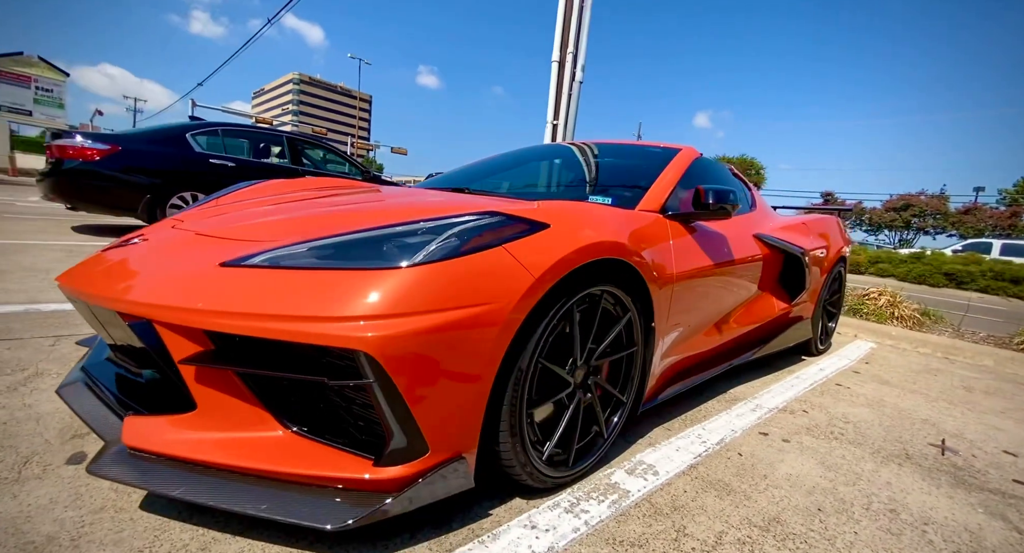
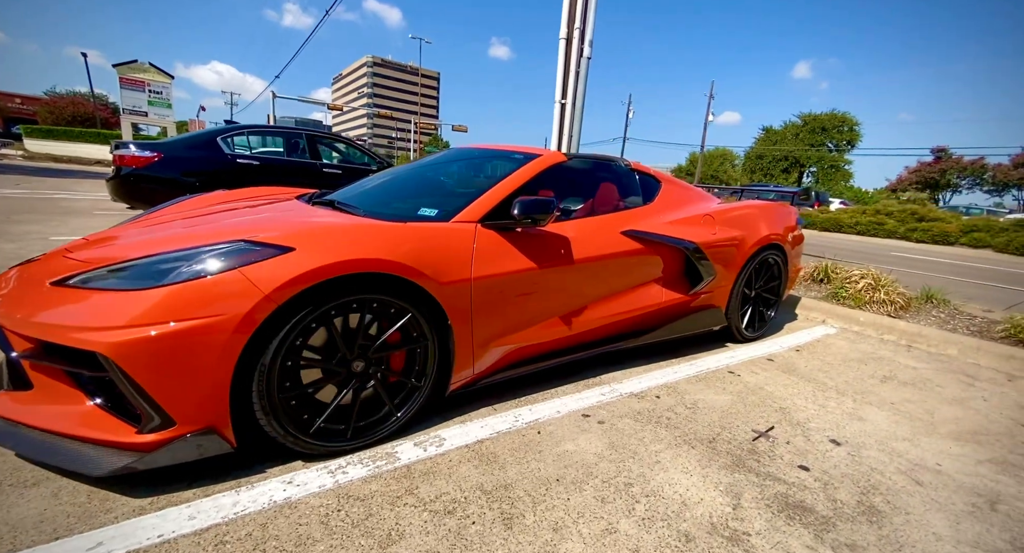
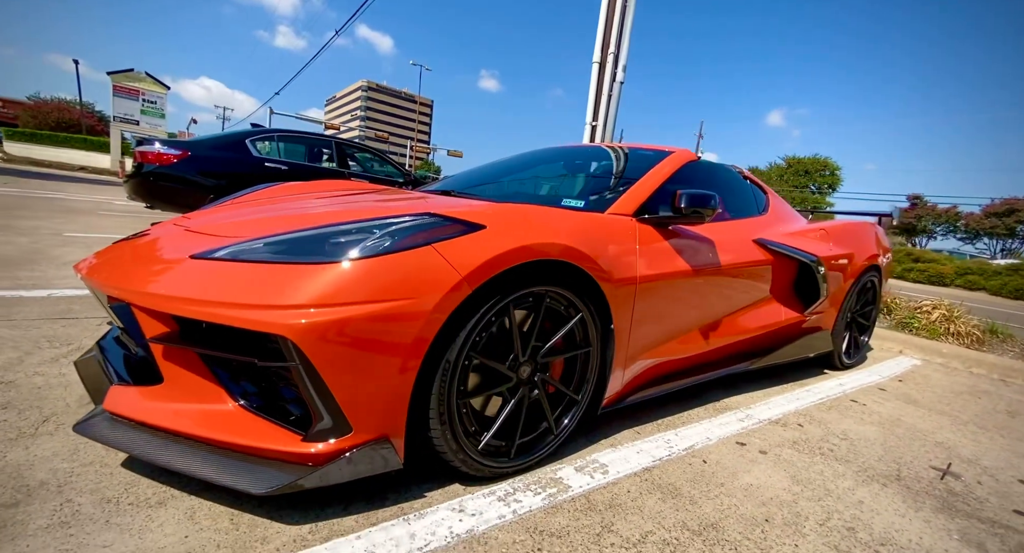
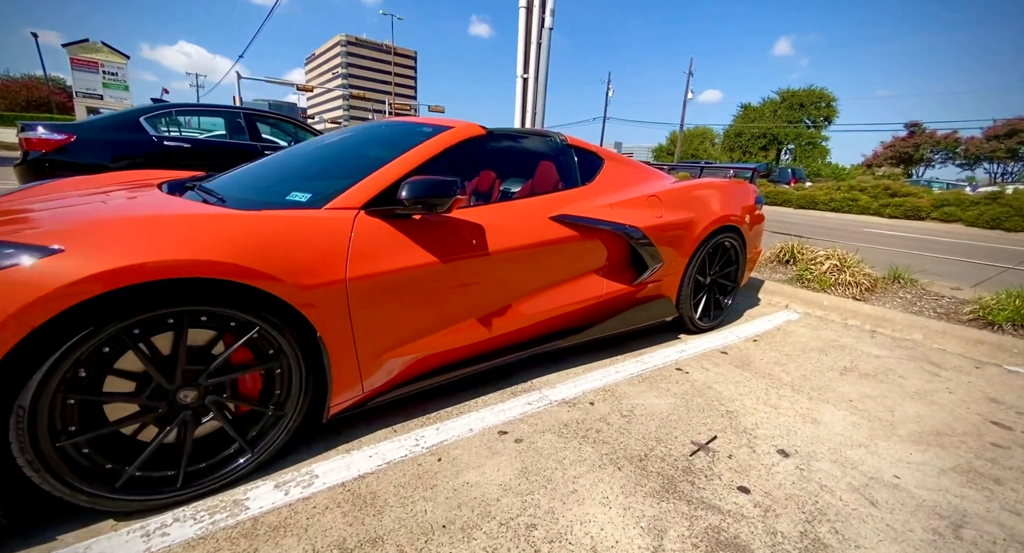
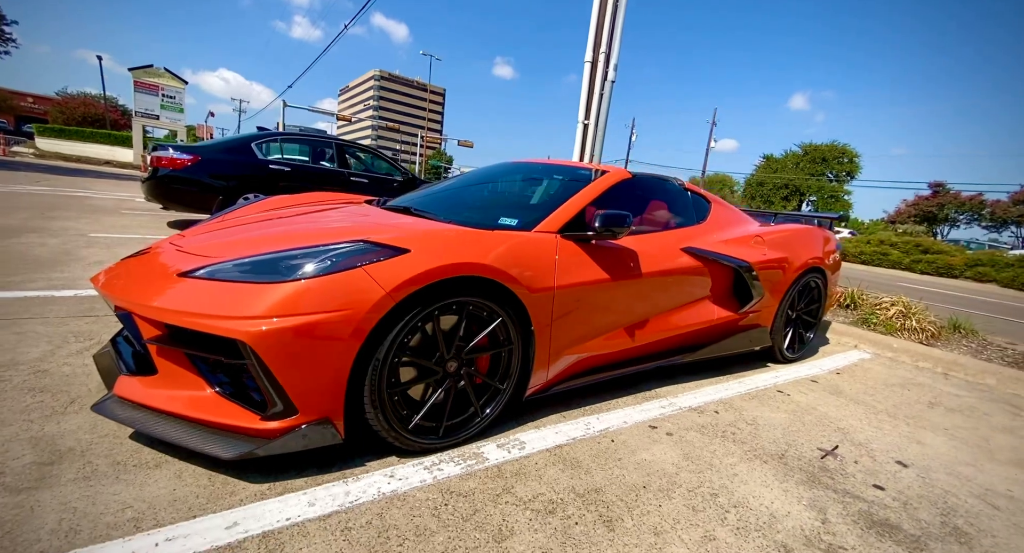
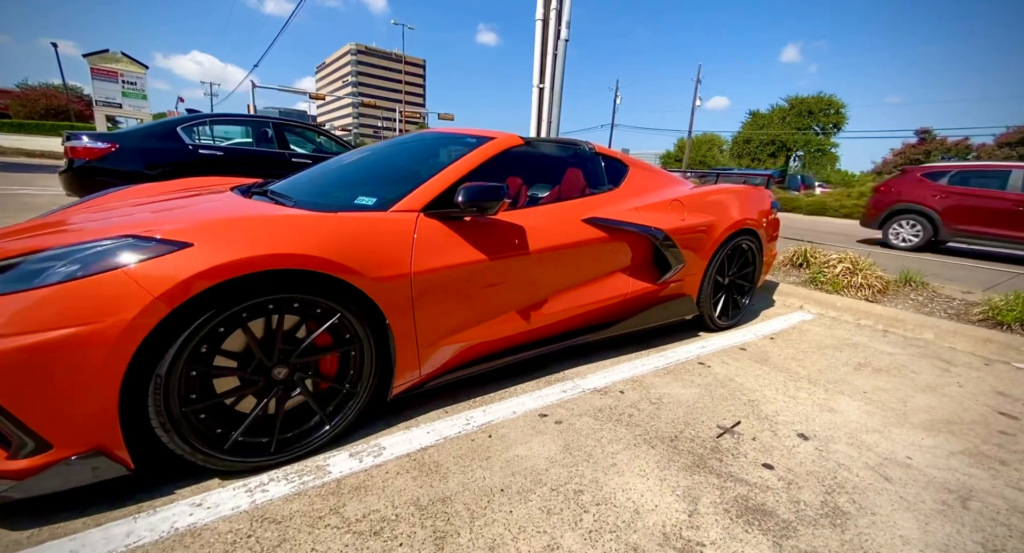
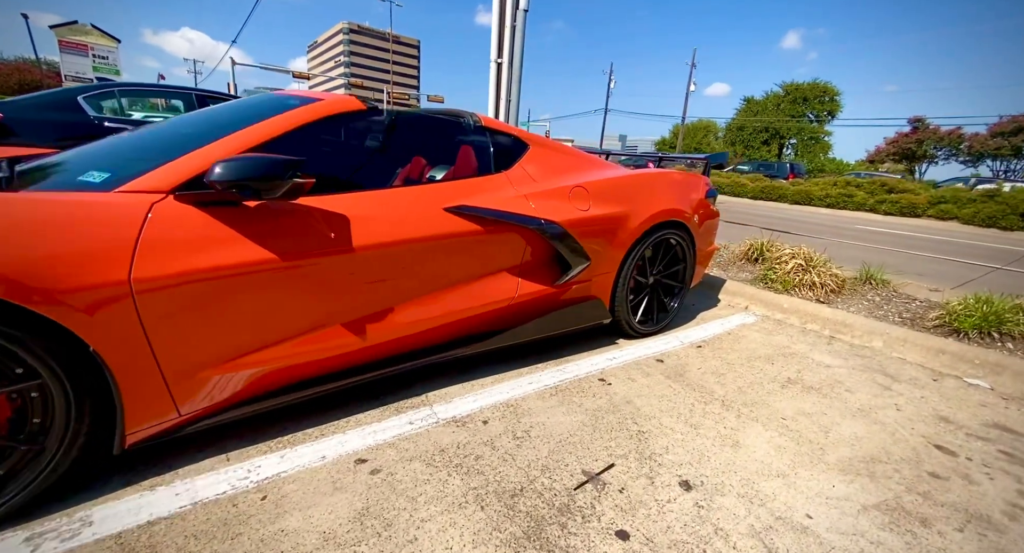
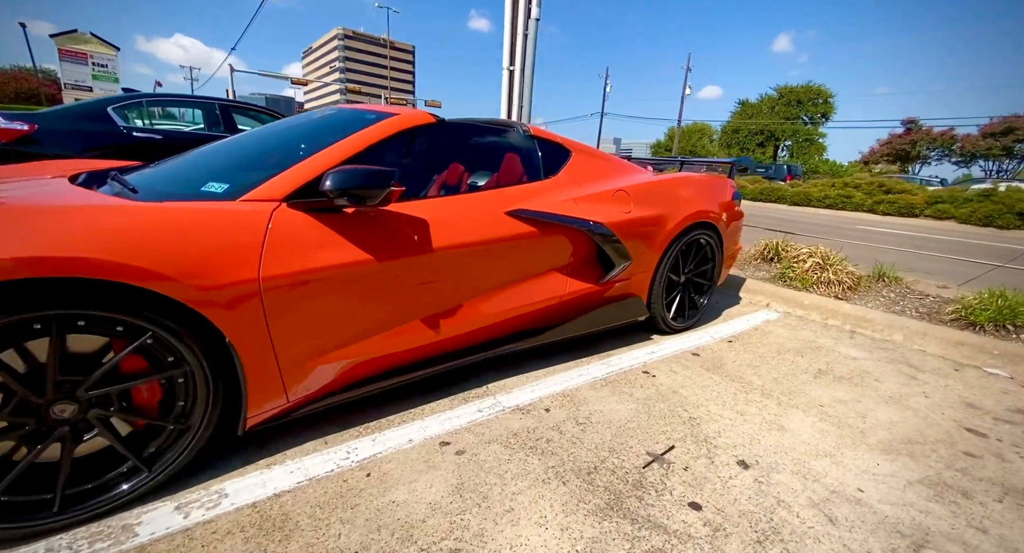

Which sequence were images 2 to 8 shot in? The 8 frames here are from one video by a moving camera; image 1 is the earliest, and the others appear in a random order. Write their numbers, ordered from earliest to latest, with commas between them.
3, 5, 2, 6, 4, 8, 7
